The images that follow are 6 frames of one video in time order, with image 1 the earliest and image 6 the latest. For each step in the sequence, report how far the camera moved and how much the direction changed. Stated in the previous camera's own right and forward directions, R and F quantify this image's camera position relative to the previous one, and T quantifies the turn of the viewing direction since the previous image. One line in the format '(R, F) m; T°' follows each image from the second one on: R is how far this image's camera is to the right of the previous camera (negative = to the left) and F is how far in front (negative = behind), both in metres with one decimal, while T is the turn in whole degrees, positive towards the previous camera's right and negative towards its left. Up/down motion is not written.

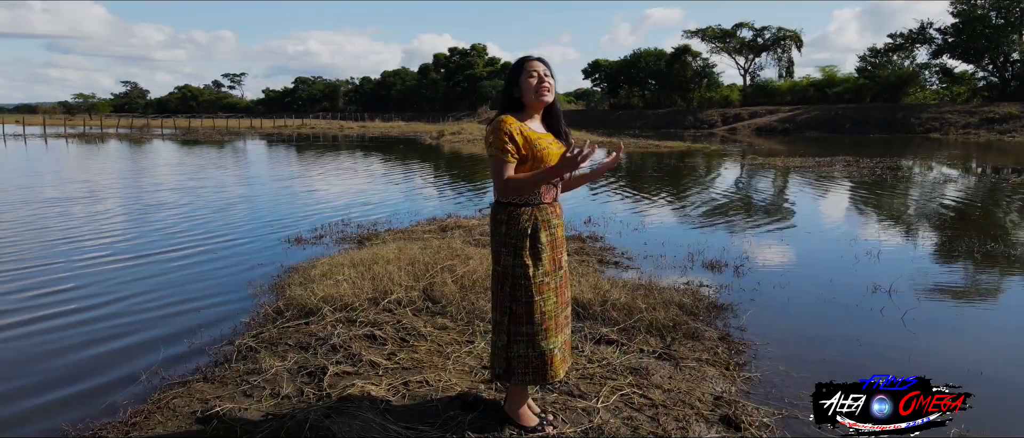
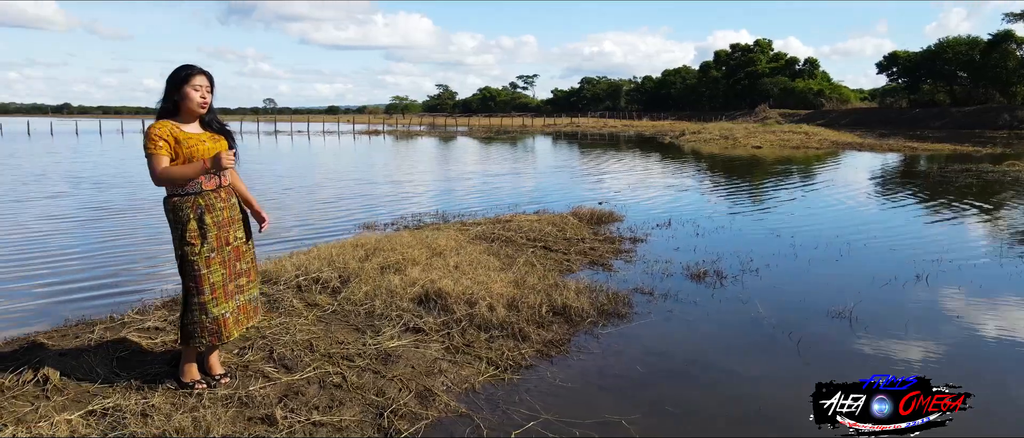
(+2.8, +0.3) m; -21°
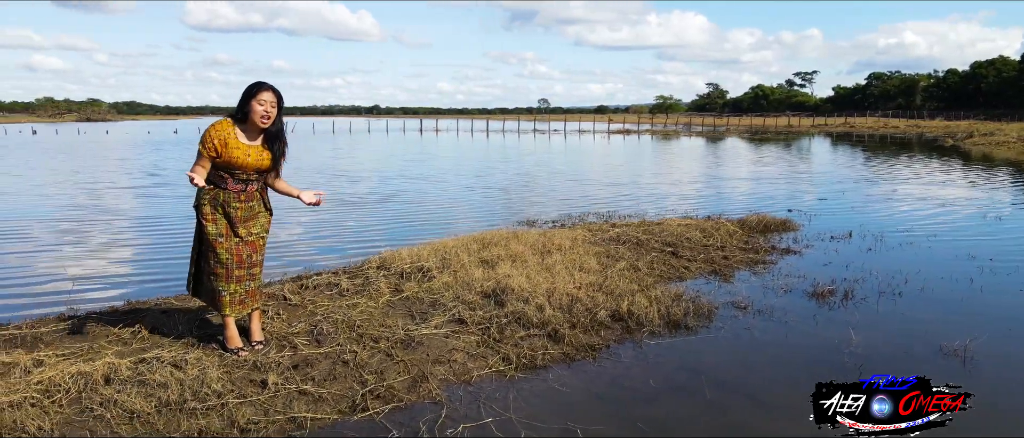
(+1.4, +0.2) m; -20°
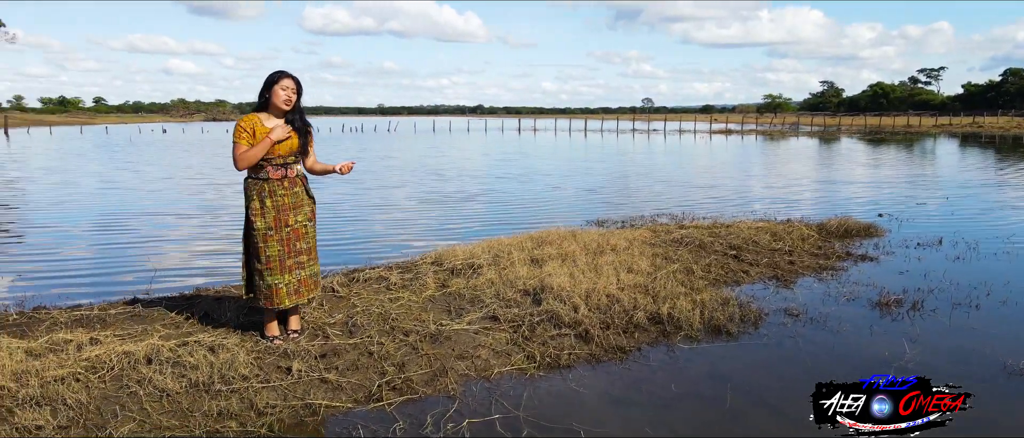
(+0.4, 0.0) m; -8°
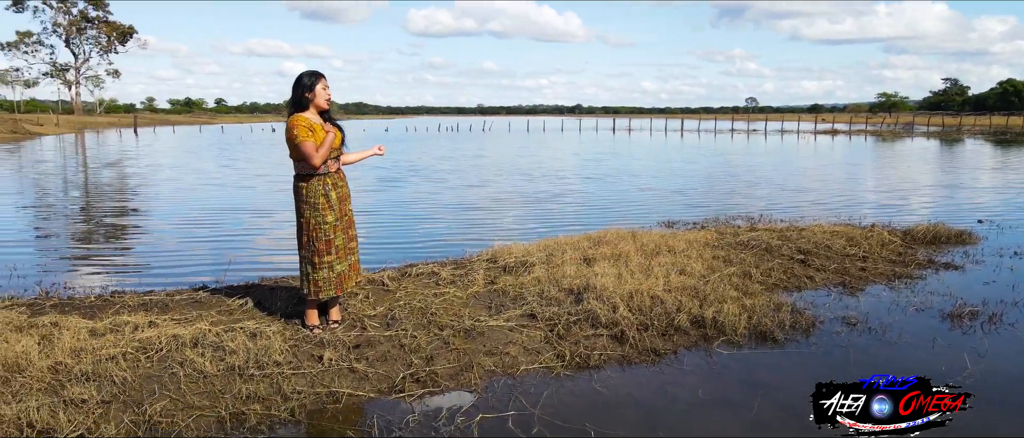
(+0.4, 0.0) m; -7°
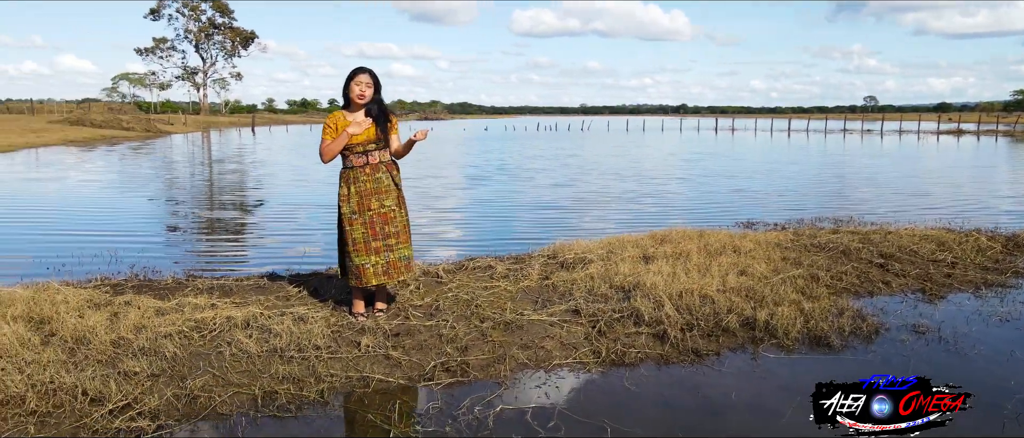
(+0.4, 0.0) m; -8°
